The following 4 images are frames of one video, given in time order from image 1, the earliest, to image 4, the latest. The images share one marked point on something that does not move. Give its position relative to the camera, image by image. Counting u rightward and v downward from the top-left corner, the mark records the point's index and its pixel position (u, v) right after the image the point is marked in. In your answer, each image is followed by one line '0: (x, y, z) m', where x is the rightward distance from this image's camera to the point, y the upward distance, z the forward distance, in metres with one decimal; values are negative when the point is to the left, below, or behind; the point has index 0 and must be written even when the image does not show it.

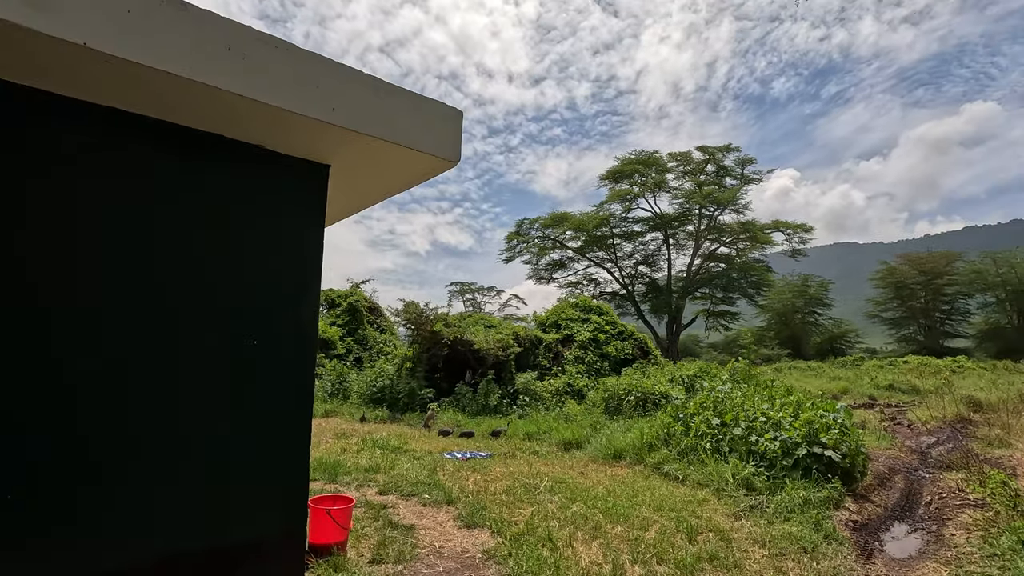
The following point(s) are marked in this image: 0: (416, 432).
0: (-1.4, -2.2, +8.0) m
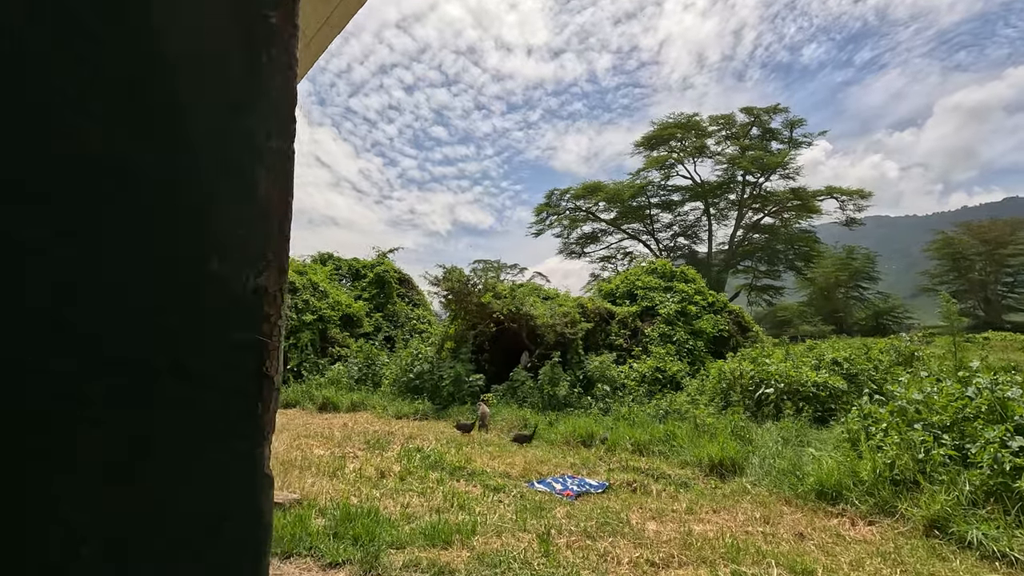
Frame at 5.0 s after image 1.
0: (-0.4, -1.7, +5.9) m
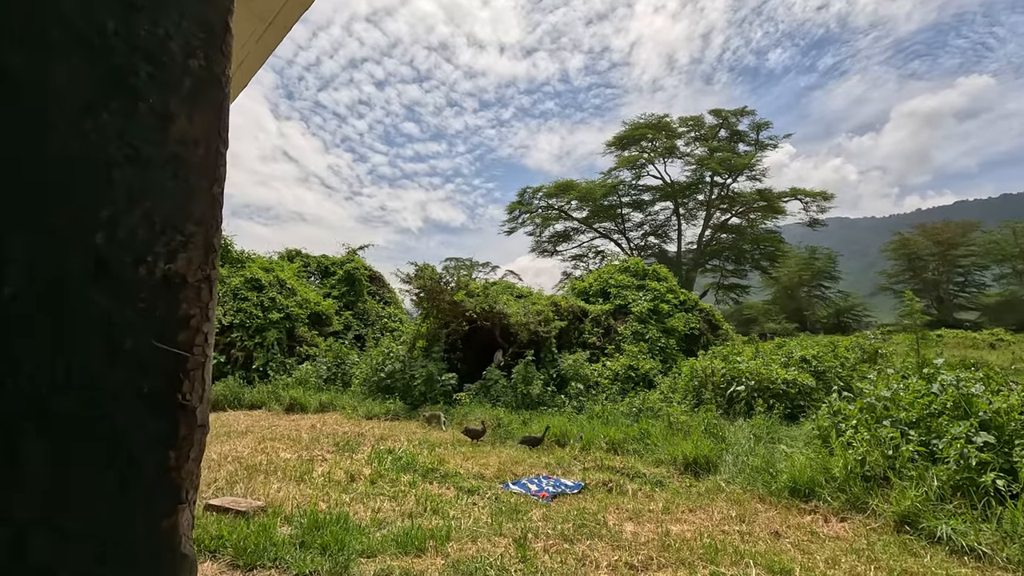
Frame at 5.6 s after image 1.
0: (-0.7, -1.6, +5.8) m
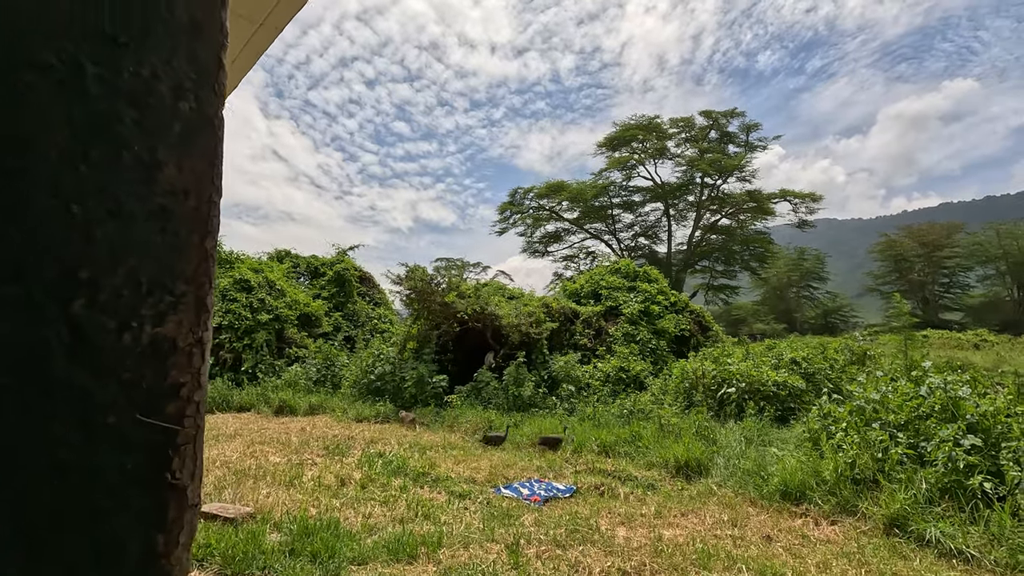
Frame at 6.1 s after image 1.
0: (-0.8, -1.7, +5.7) m
